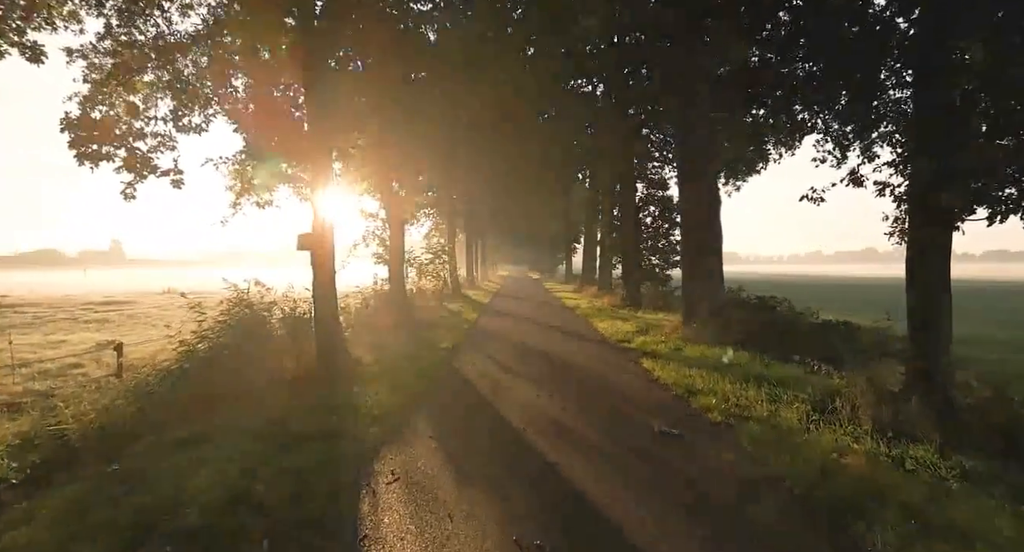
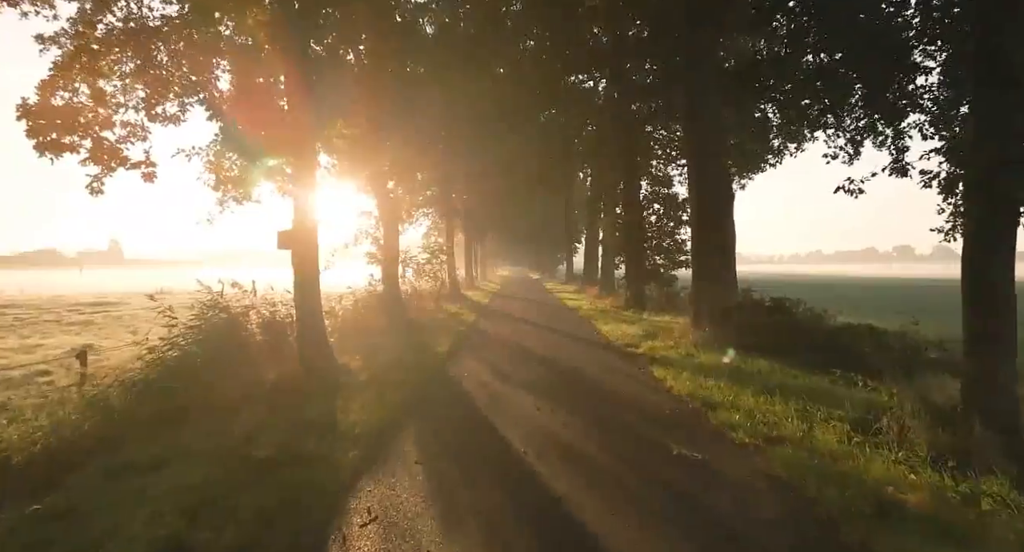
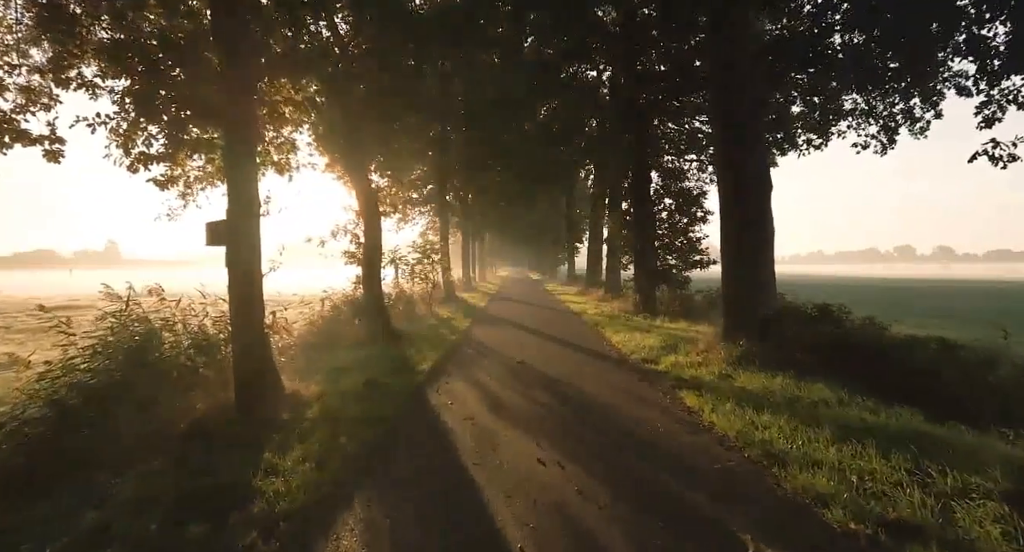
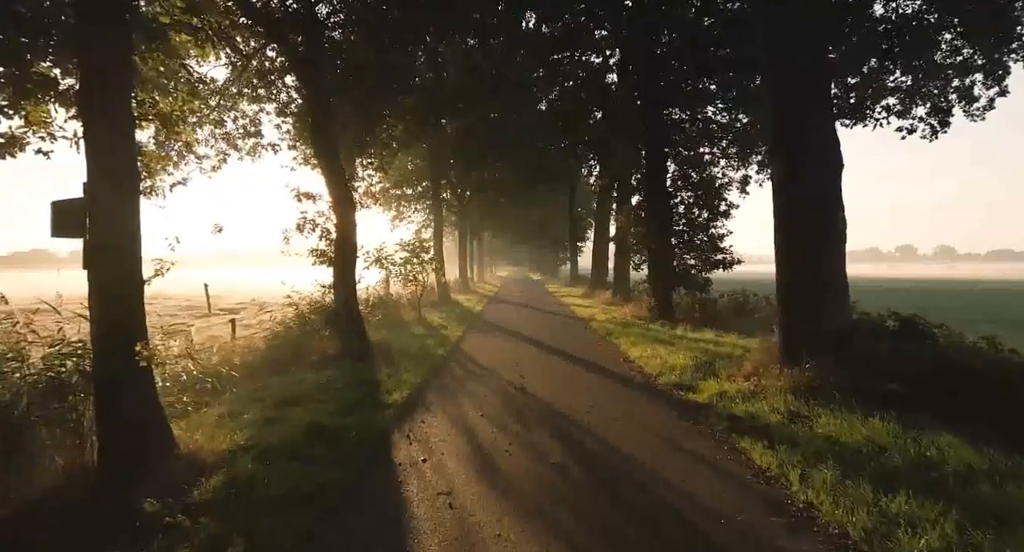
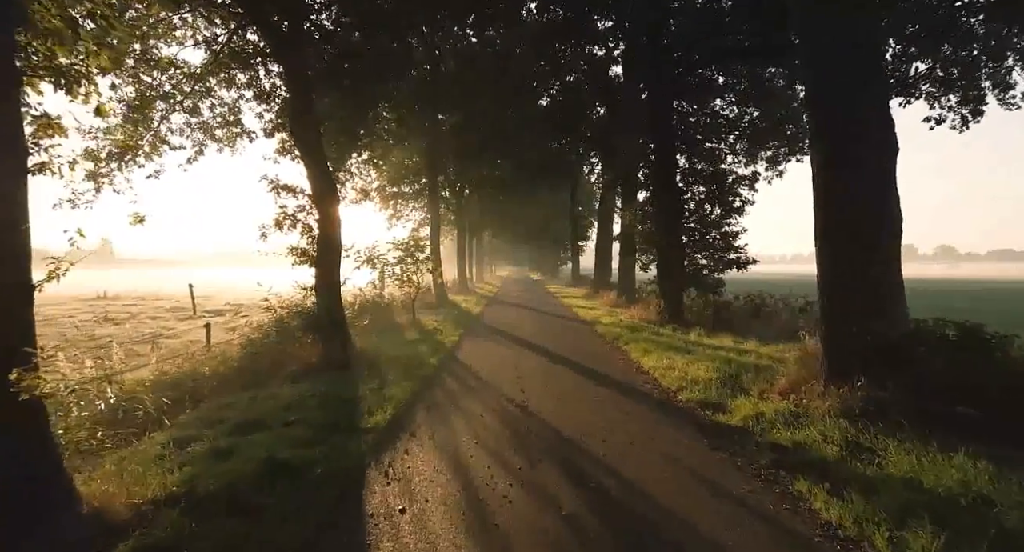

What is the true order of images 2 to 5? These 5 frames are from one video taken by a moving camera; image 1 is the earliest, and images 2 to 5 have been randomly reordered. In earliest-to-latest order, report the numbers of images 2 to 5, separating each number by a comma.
2, 3, 4, 5
